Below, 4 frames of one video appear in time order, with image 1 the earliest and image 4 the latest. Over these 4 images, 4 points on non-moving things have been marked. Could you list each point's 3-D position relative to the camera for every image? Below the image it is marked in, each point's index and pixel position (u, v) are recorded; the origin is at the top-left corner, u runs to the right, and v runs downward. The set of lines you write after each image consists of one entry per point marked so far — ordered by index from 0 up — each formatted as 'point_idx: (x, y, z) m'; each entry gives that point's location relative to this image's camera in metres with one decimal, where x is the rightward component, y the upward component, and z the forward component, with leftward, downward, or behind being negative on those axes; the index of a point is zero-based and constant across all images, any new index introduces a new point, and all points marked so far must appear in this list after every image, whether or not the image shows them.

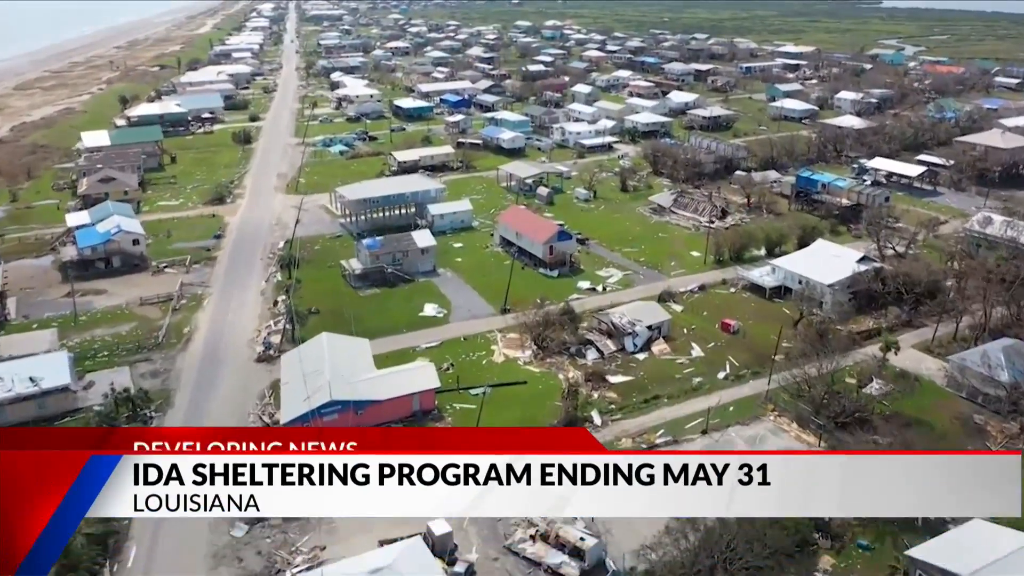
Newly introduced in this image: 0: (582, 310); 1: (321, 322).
0: (+1.6, -0.5, +18.9) m
1: (-4.3, -0.8, +18.6) m
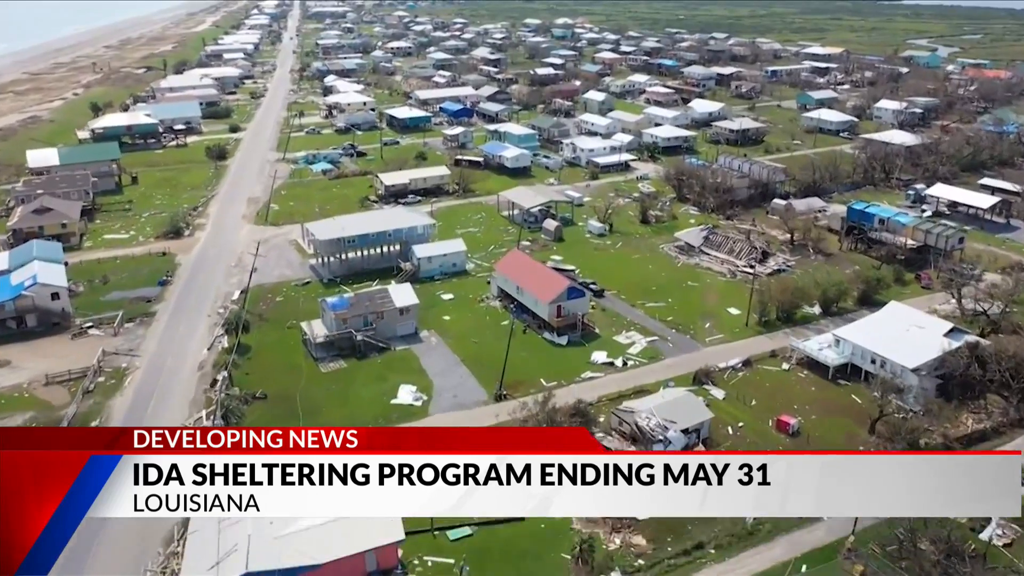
0: (+1.5, -2.0, +14.9) m
1: (-4.4, -2.2, +14.6) m
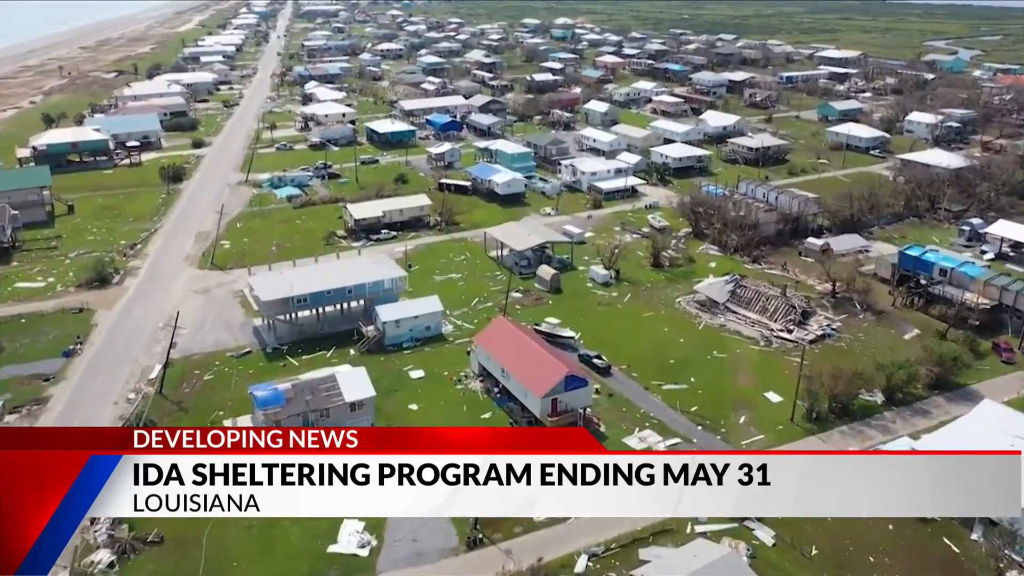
0: (+1.2, -3.5, +11.1) m
1: (-4.7, -3.7, +10.8) m
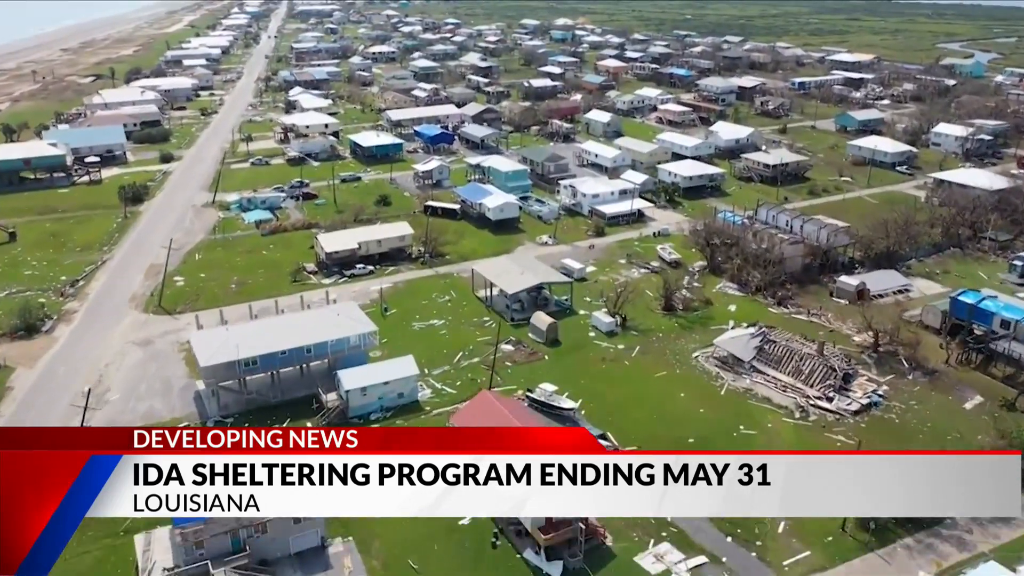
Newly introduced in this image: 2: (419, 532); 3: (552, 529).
0: (+1.0, -4.6, +8.4) m
1: (-4.9, -4.8, +8.1) m
2: (-1.4, -3.4, +11.6) m
3: (+0.5, -3.1, +10.9) m
